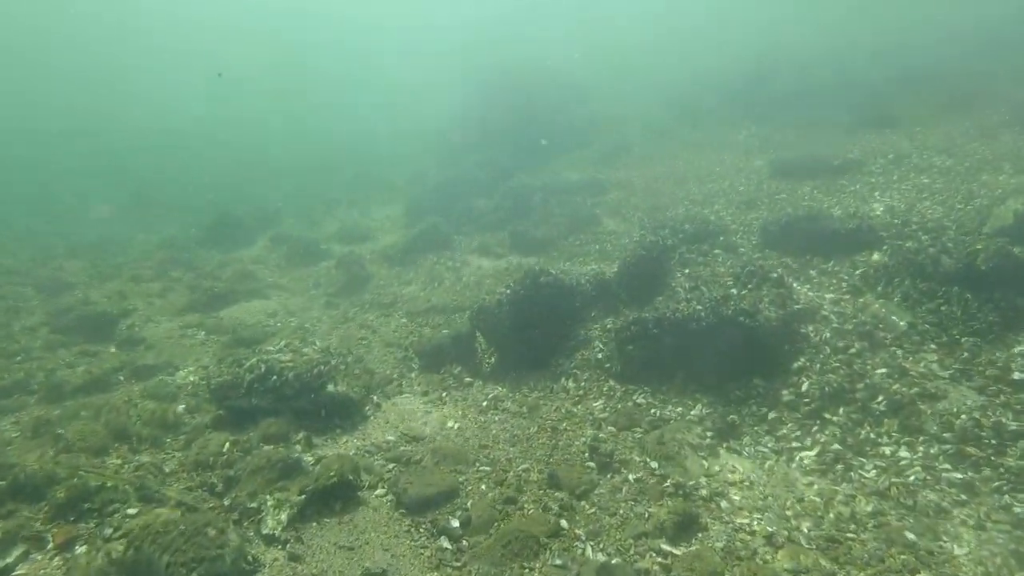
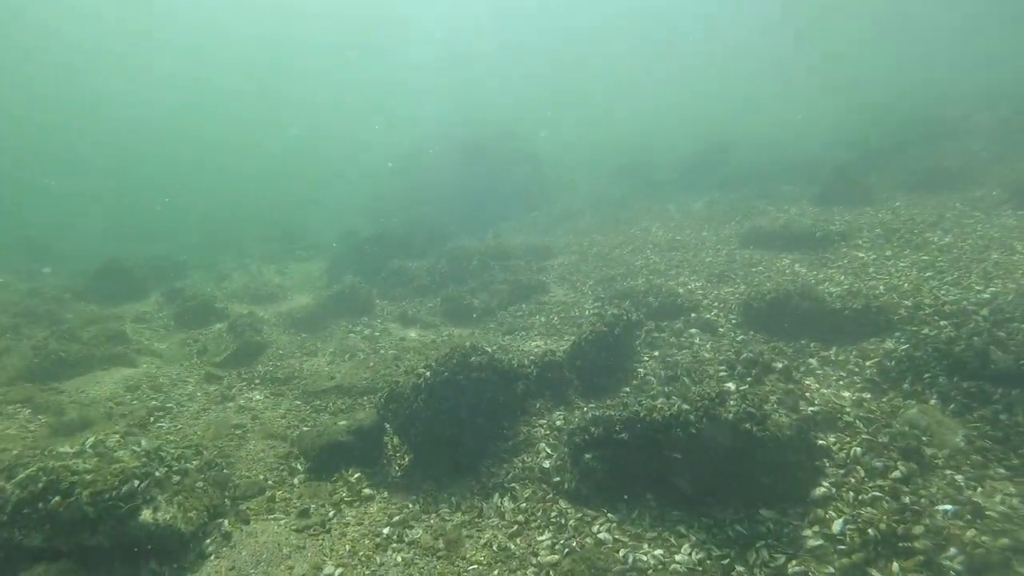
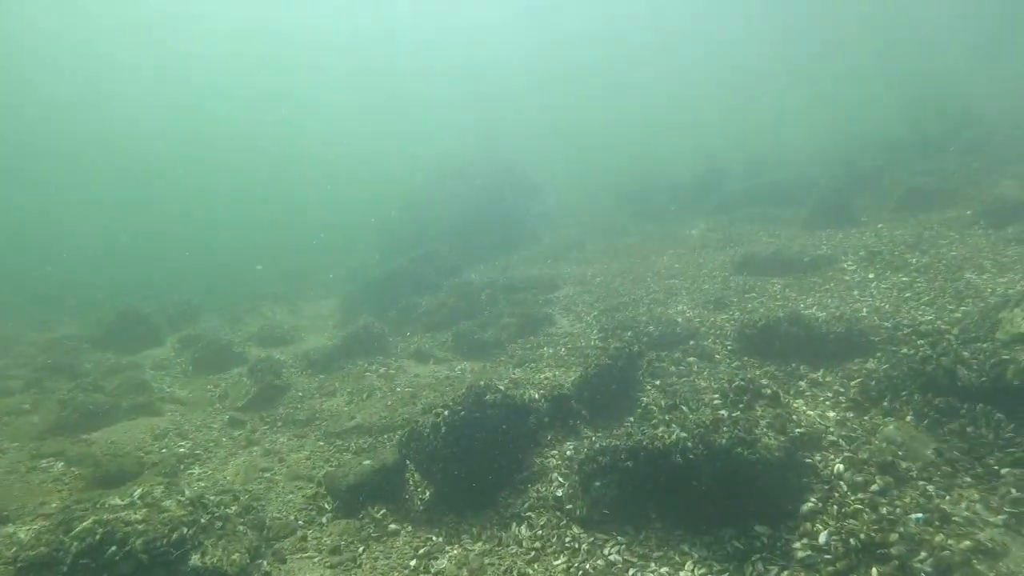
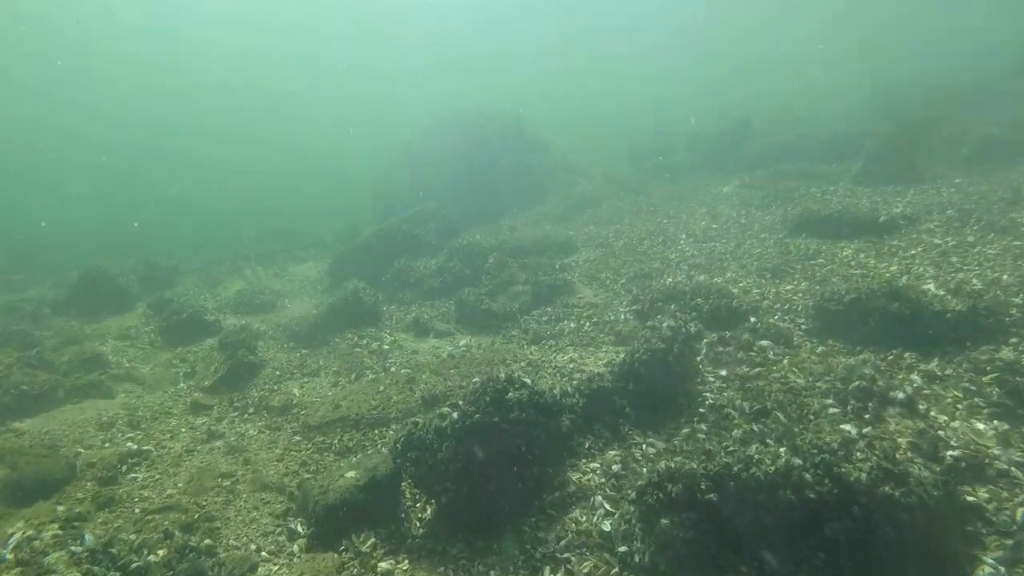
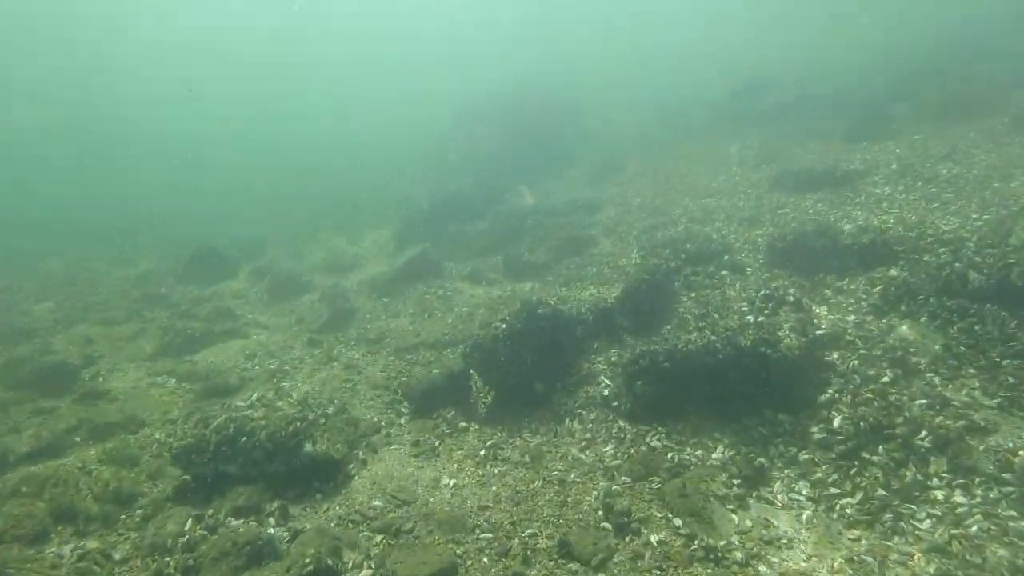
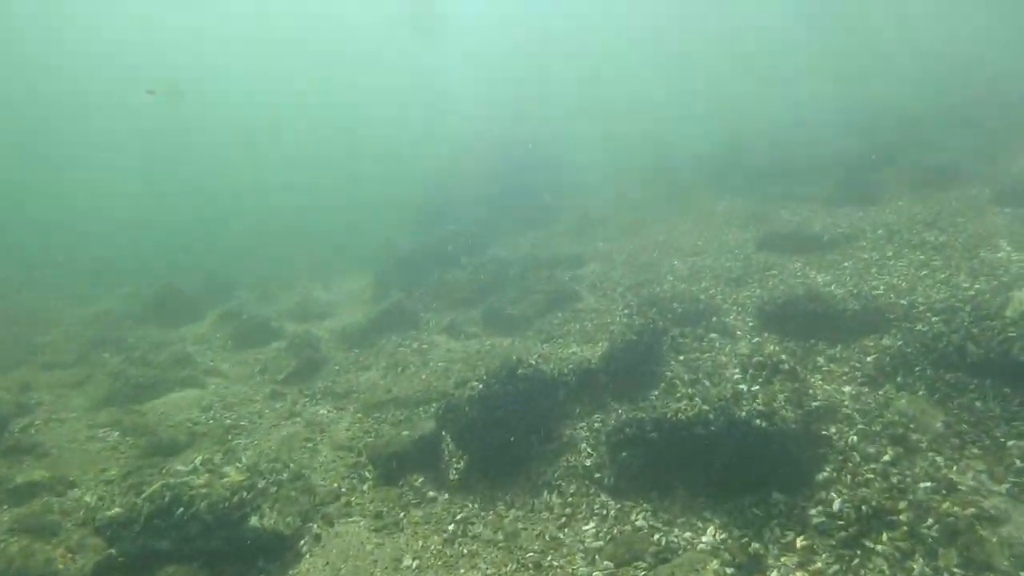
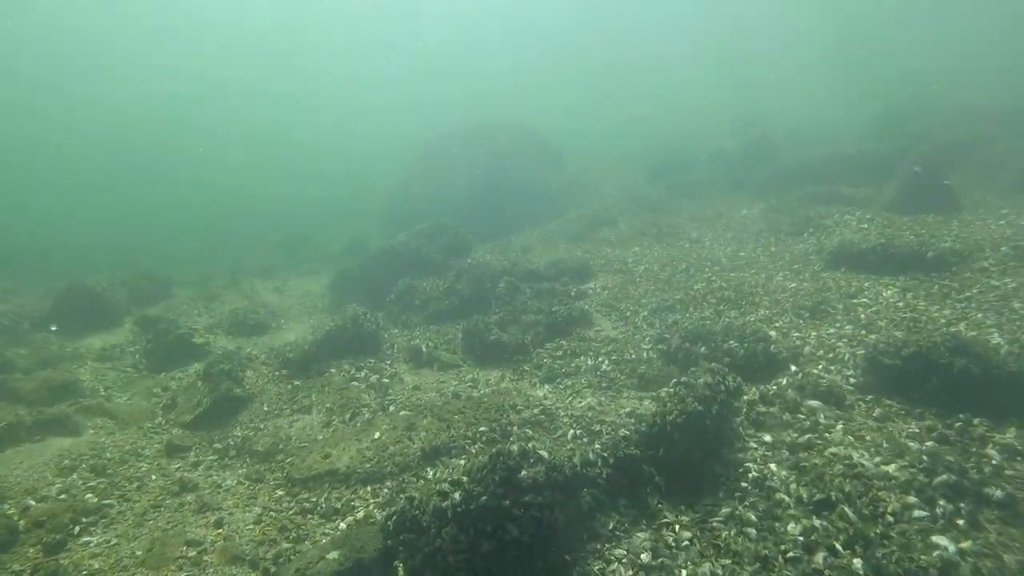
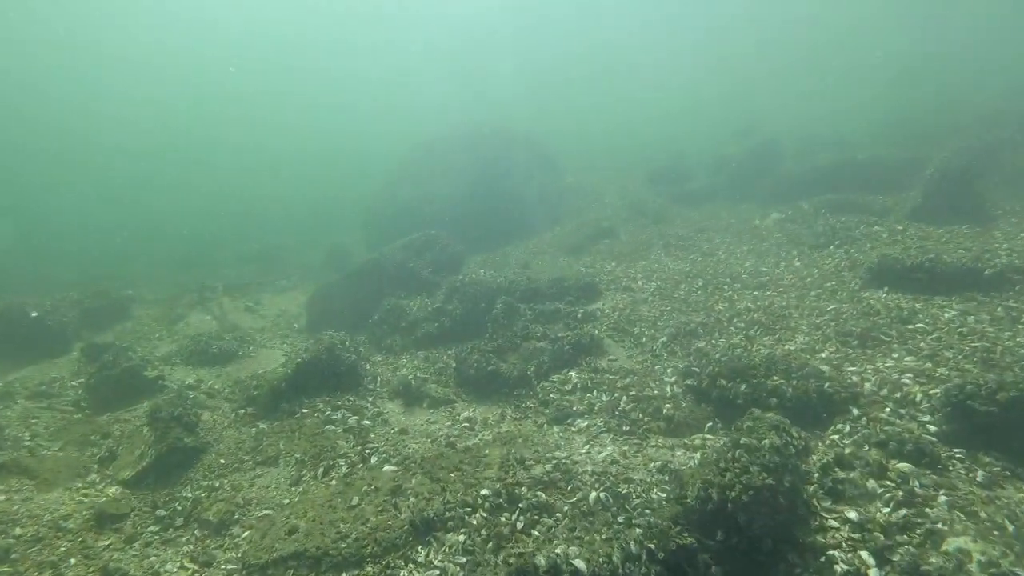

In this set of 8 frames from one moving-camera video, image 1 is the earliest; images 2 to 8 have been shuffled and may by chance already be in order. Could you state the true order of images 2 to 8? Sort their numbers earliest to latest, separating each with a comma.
5, 6, 3, 2, 4, 7, 8
